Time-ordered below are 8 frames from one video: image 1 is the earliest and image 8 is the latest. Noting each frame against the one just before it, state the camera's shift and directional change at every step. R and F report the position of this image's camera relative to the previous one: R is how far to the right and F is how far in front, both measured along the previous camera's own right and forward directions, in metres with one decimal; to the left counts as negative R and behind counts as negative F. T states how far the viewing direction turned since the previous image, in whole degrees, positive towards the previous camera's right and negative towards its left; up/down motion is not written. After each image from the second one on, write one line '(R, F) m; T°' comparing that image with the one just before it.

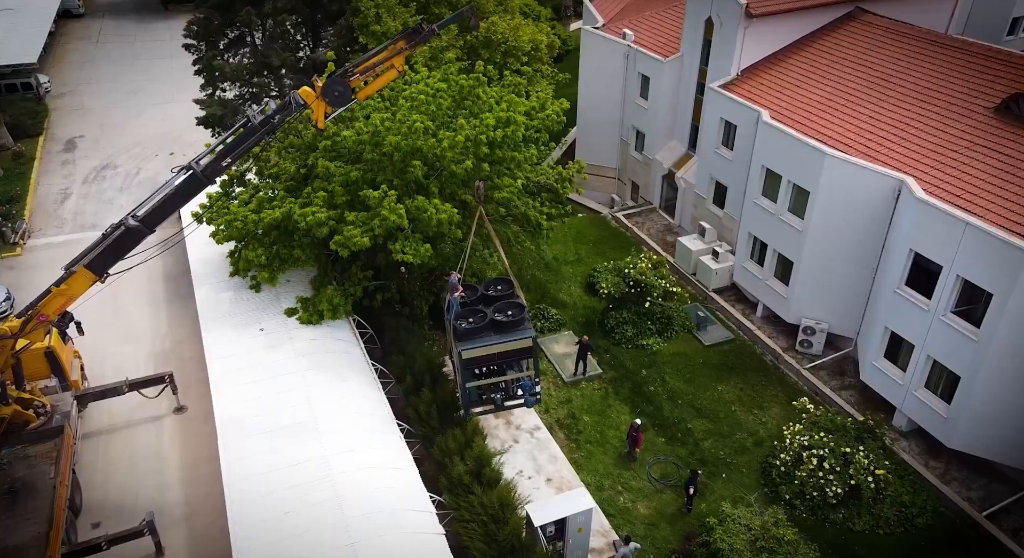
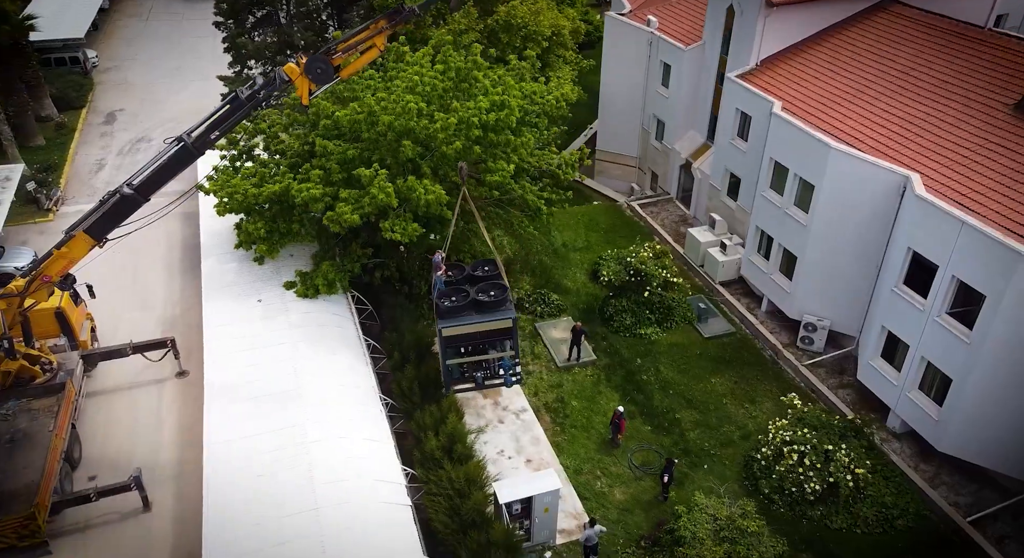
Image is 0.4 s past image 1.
(+1.5, -0.2) m; -4°
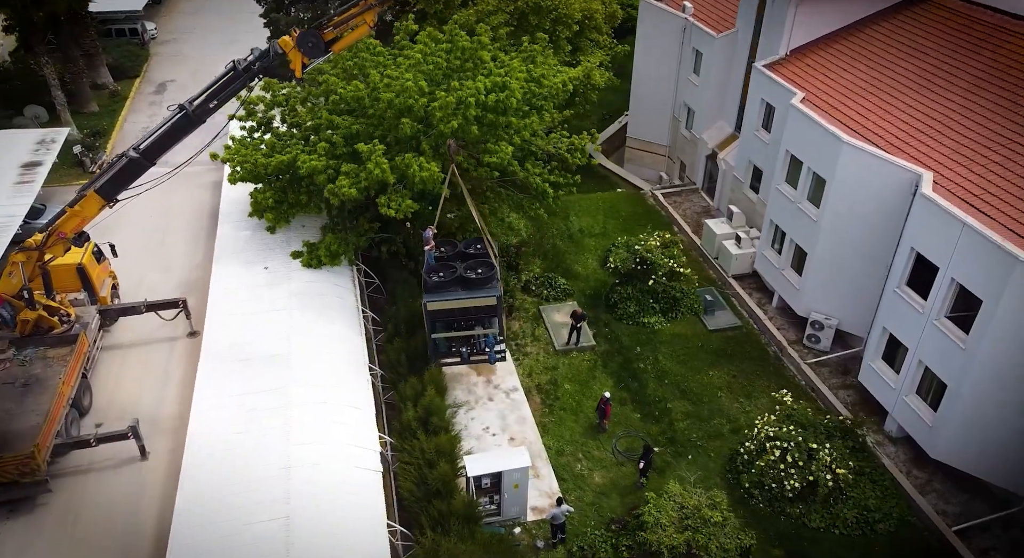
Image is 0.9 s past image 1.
(+1.6, -0.2) m; -4°
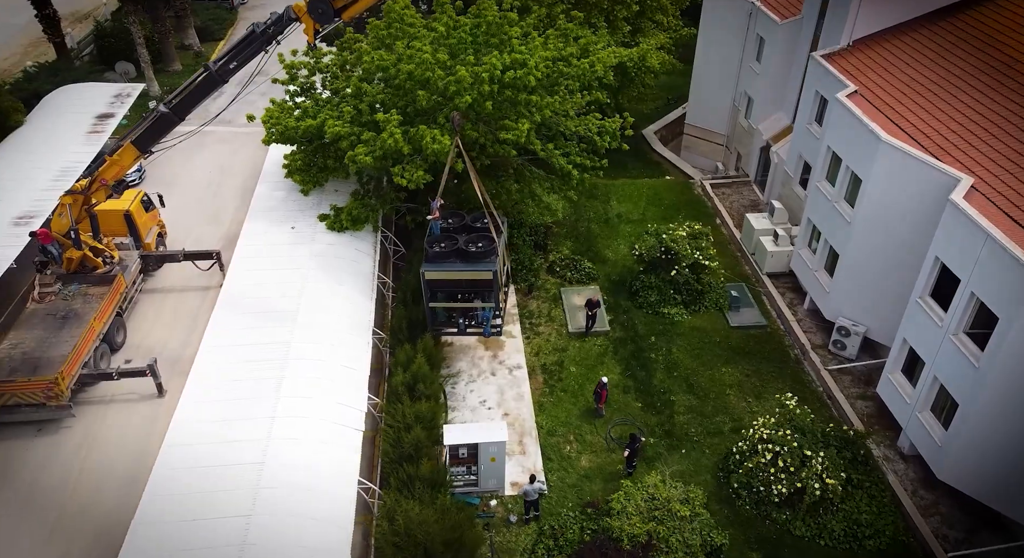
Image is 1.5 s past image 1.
(+2.1, 0.0) m; -7°
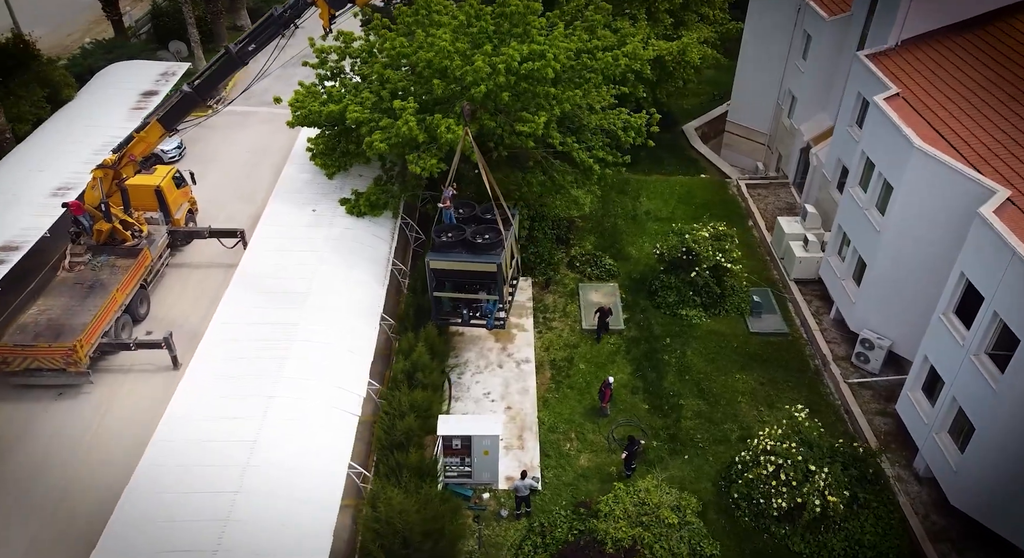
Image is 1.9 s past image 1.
(+1.1, +0.2) m; -4°
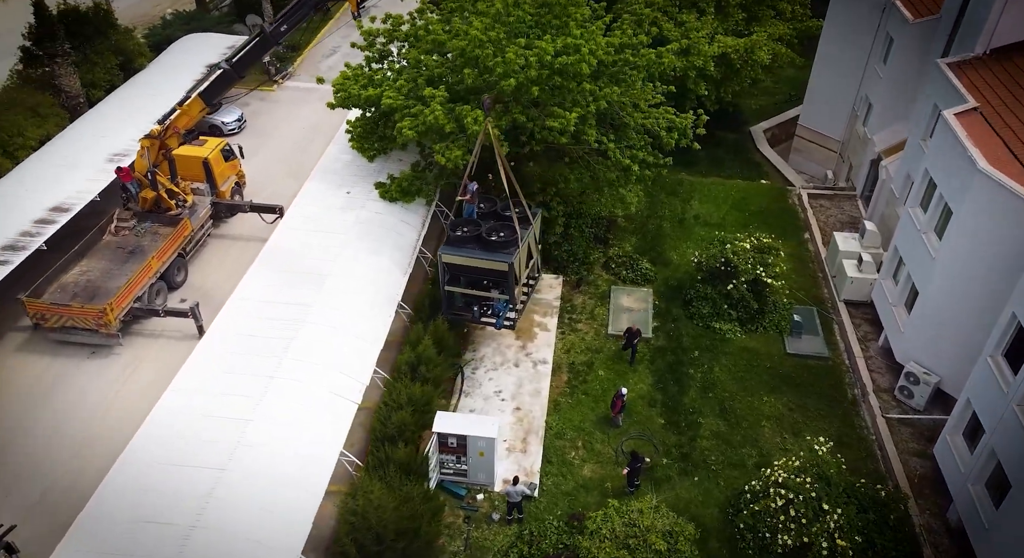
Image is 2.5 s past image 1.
(+1.5, +0.5) m; -6°
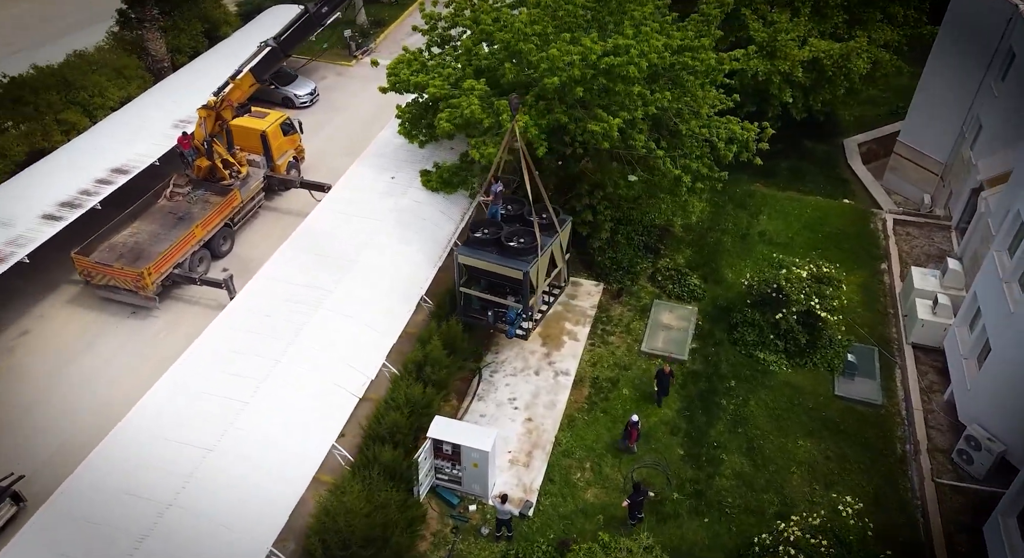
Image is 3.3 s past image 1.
(+1.7, +0.9) m; -8°
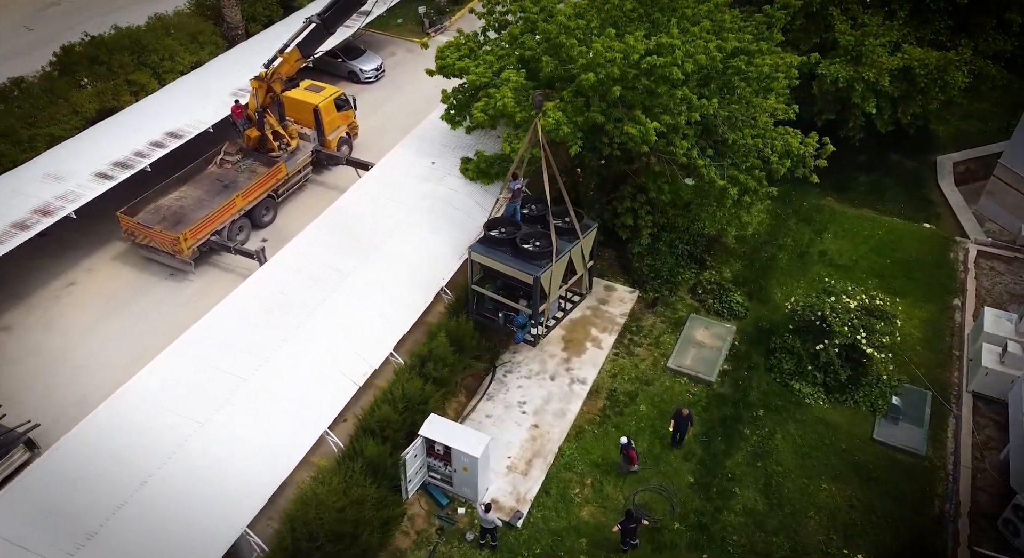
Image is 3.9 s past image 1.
(+1.6, +0.8) m; -7°
